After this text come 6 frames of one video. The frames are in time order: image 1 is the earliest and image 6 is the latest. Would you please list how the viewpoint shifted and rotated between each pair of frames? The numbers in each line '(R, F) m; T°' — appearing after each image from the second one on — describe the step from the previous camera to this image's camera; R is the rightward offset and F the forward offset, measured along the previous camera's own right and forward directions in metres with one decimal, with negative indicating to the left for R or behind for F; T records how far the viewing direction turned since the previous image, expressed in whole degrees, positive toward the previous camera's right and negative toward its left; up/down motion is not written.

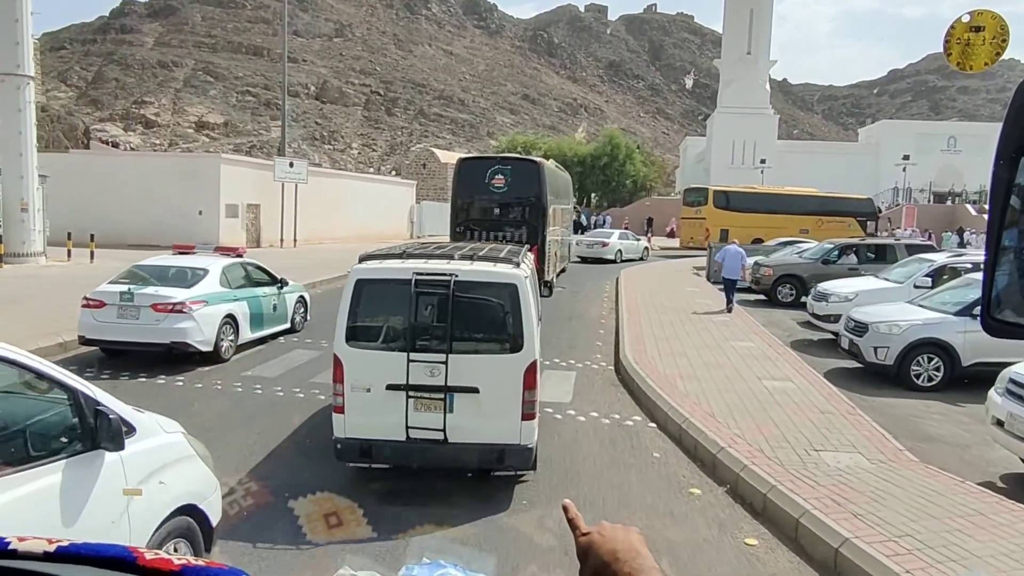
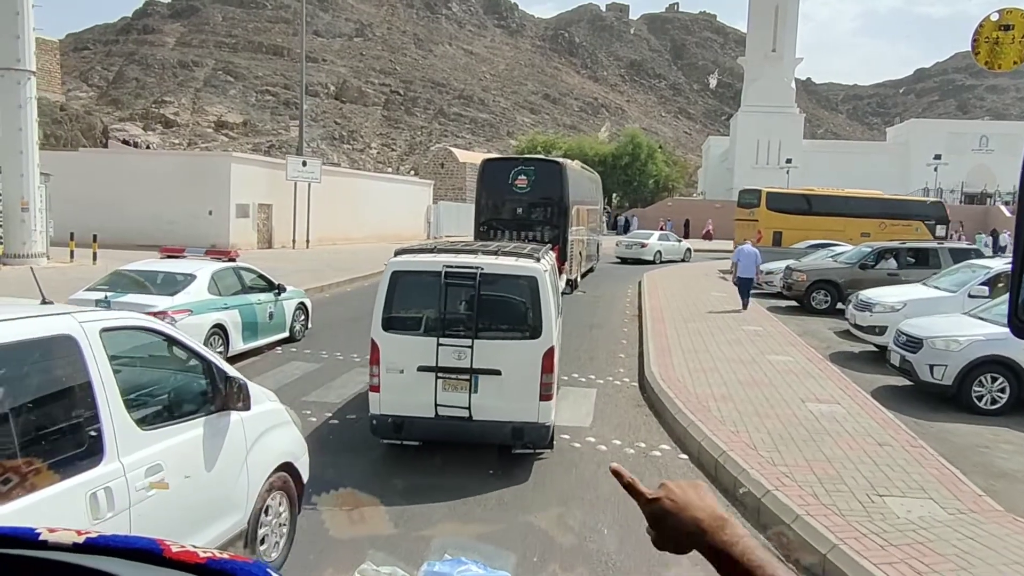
(+0.1, +1.0) m; -1°
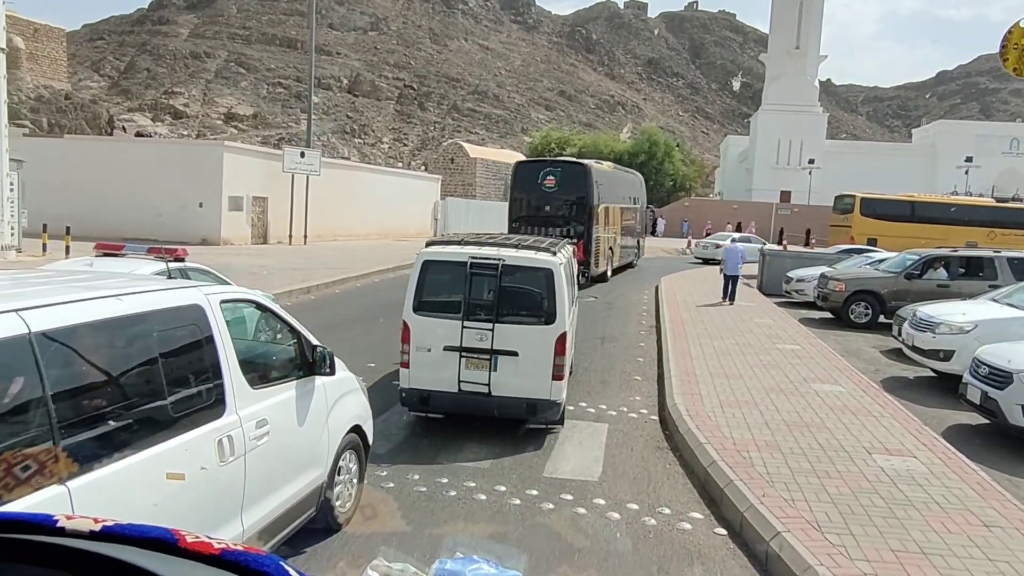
(+0.2, +1.7) m; -1°
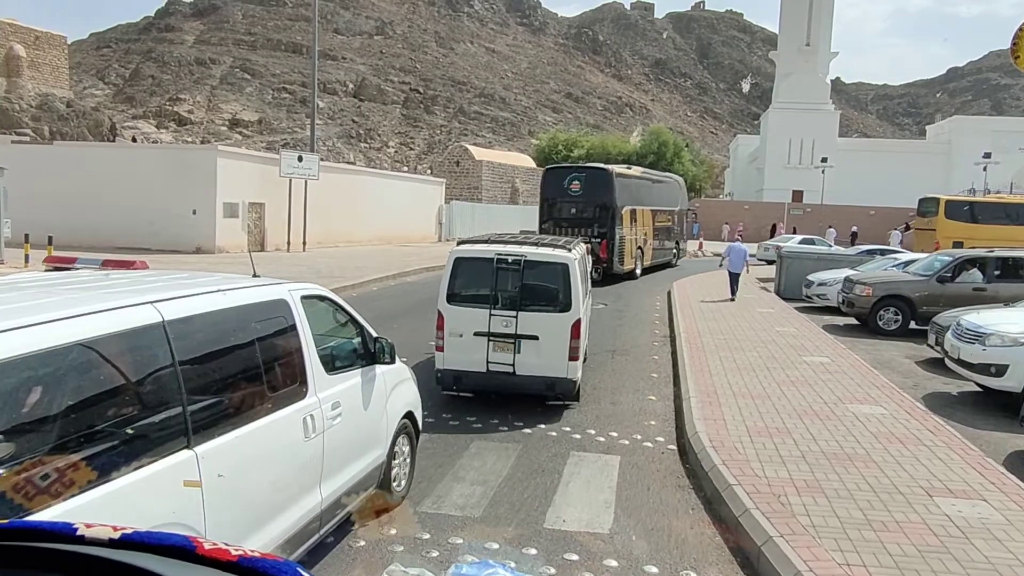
(+0.1, +1.0) m; -1°
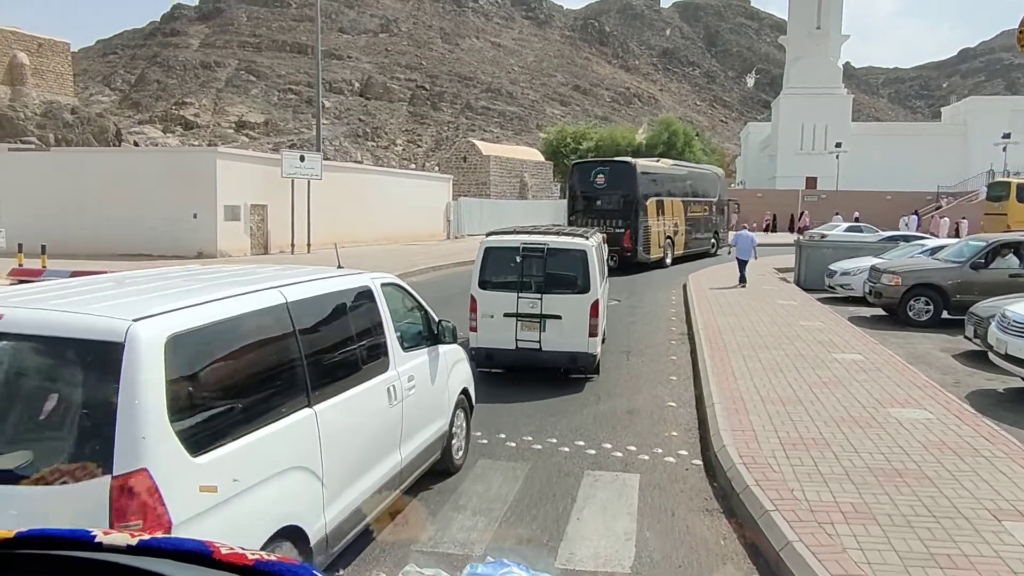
(+0.1, +0.7) m; -1°
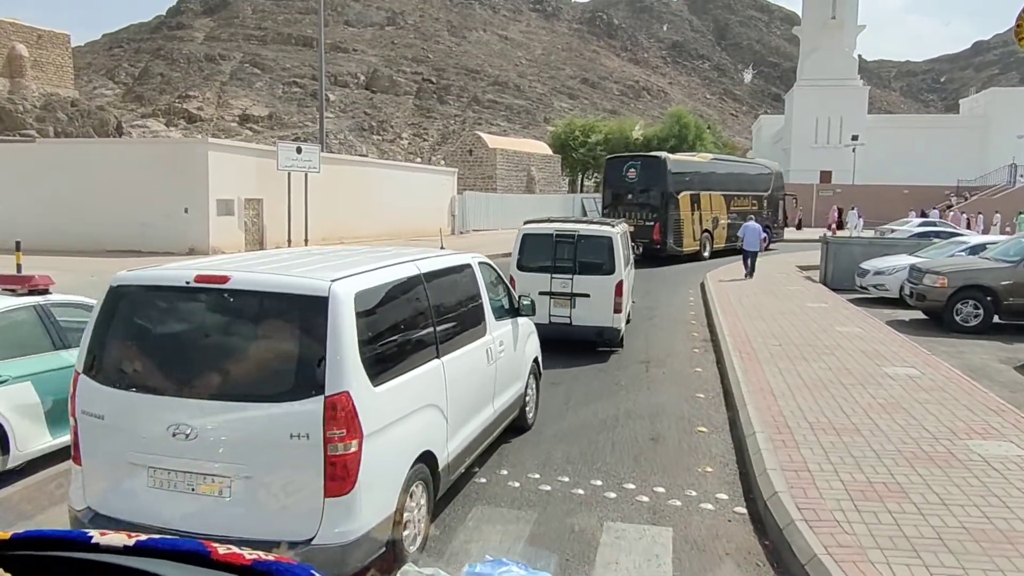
(0.0, +1.2) m; -1°
